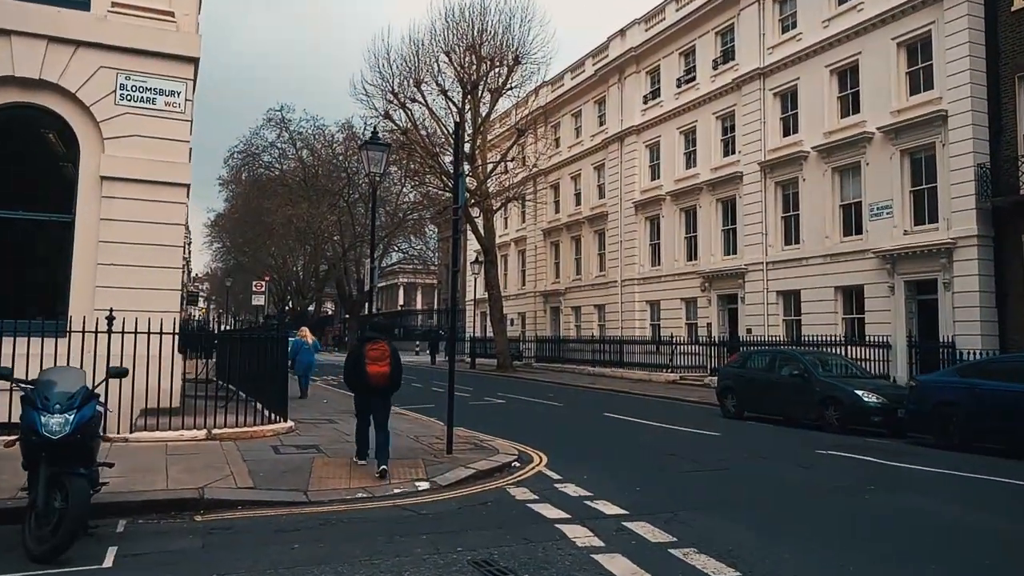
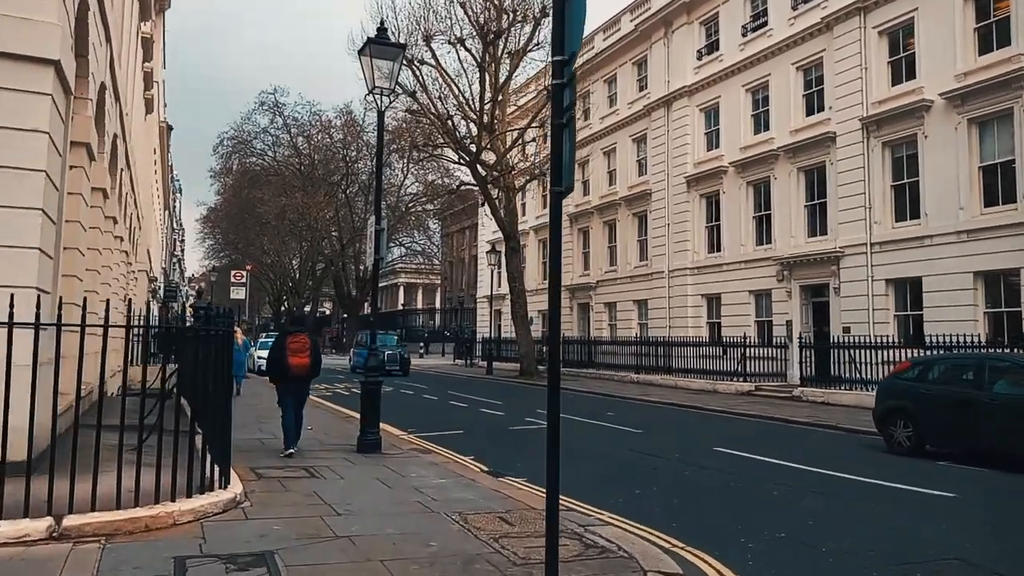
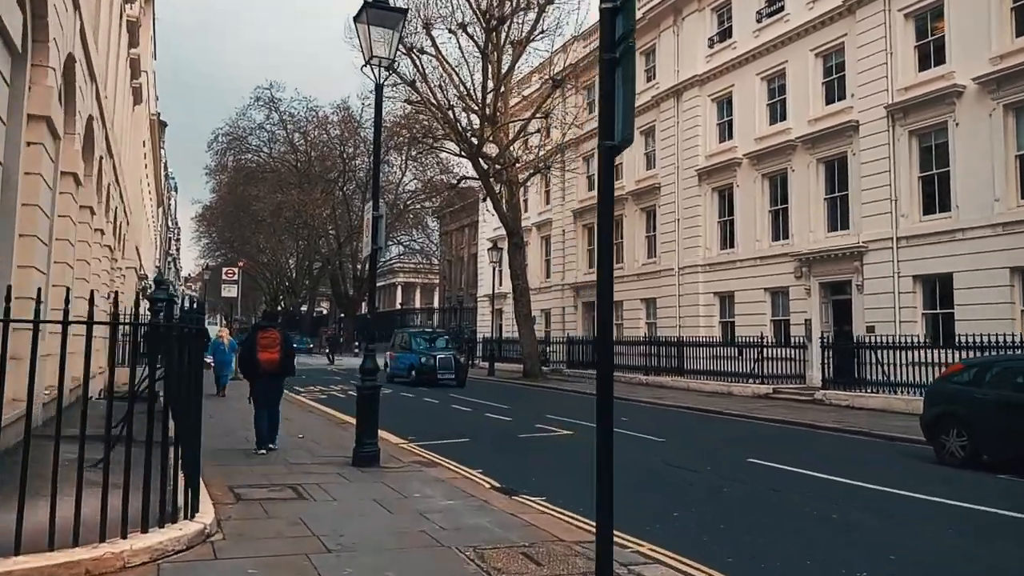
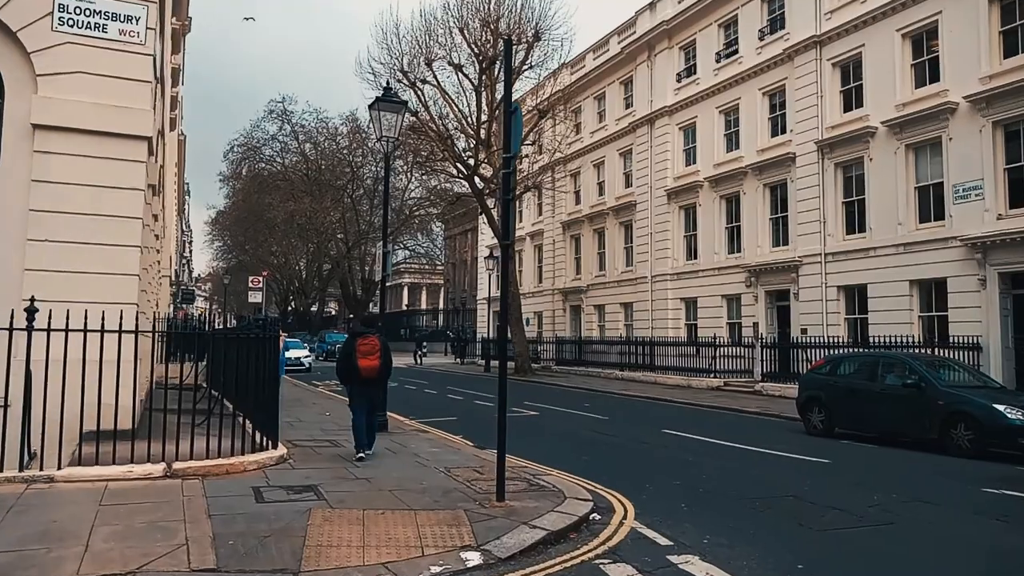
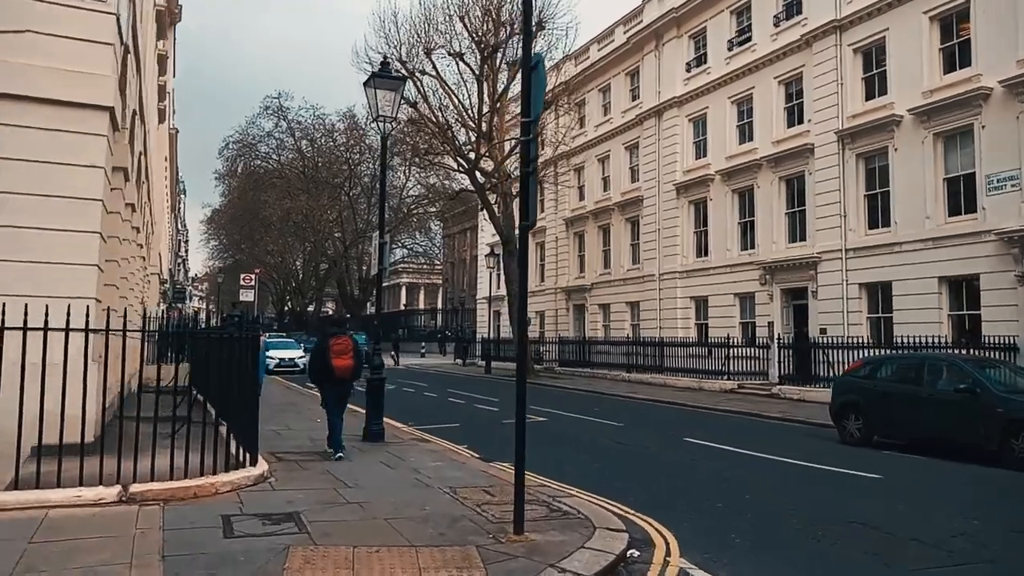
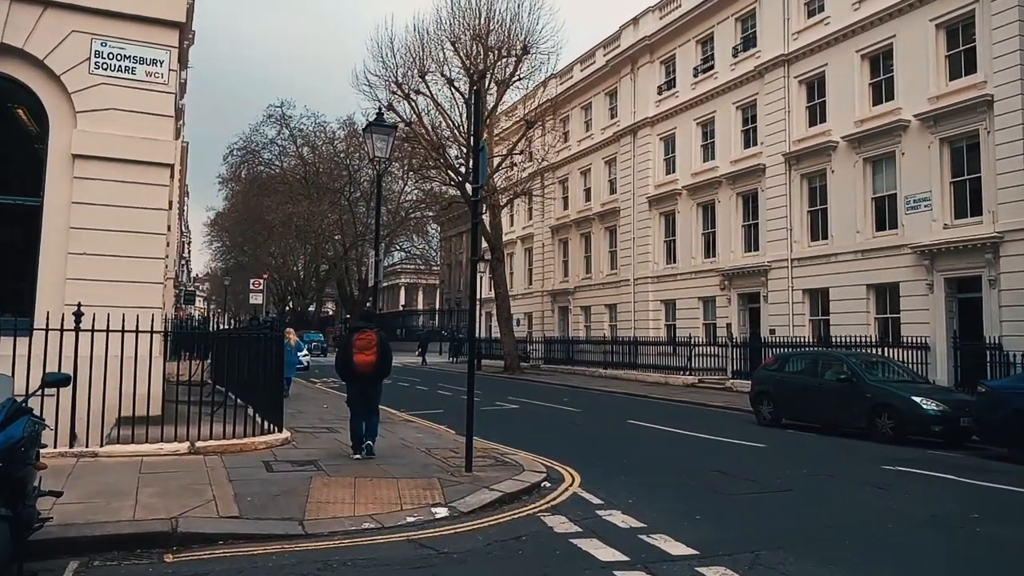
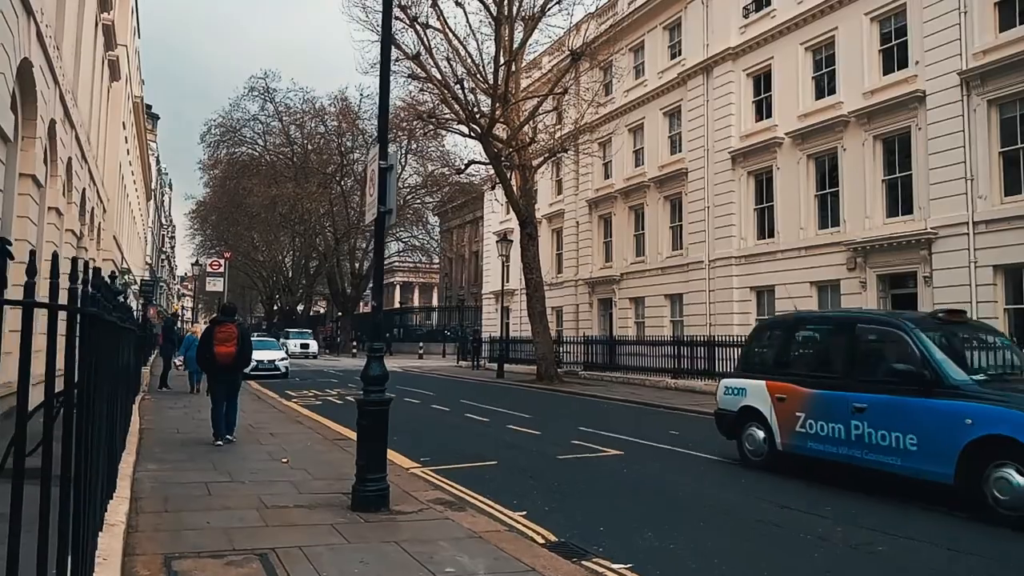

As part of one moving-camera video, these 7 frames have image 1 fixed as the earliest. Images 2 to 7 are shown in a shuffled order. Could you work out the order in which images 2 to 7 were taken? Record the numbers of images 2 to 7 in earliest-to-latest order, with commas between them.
6, 4, 5, 2, 3, 7
